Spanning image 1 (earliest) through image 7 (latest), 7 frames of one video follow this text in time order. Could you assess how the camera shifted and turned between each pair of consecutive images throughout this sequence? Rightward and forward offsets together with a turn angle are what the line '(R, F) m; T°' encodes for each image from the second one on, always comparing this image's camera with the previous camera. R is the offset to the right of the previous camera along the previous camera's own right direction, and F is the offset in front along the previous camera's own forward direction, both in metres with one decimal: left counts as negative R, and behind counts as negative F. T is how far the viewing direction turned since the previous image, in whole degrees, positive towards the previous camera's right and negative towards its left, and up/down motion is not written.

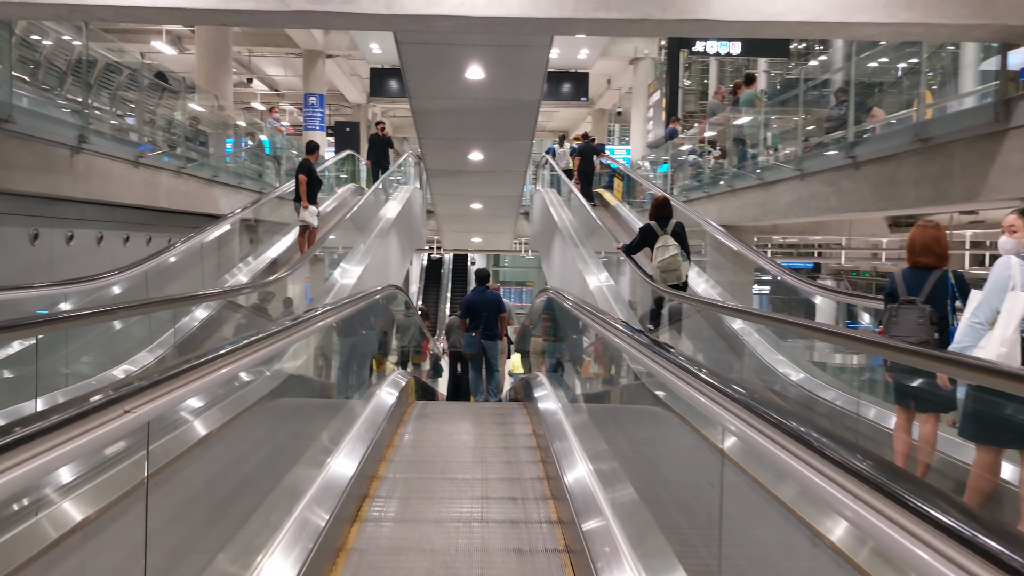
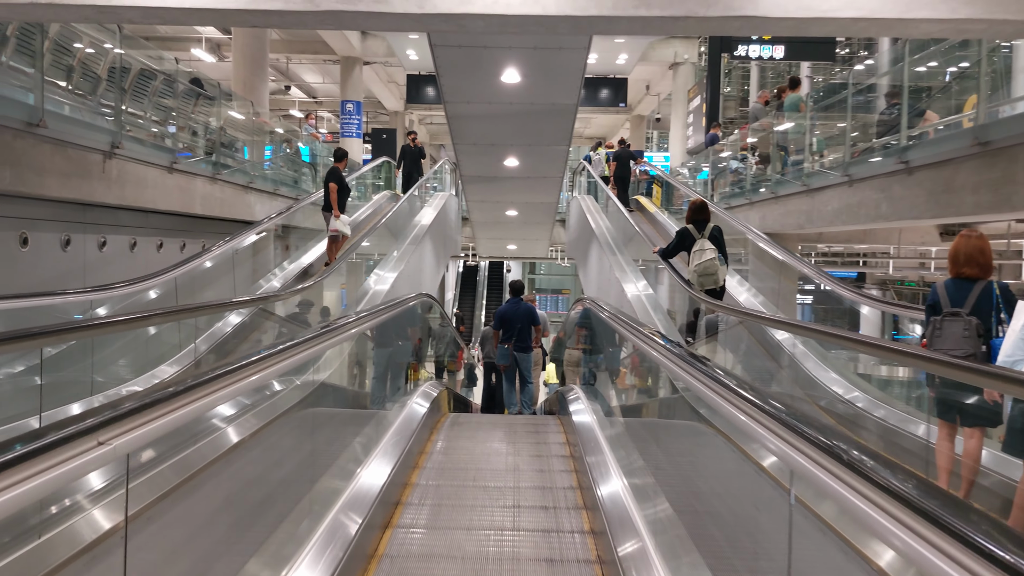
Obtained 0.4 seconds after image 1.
(0.0, +0.1) m; -2°
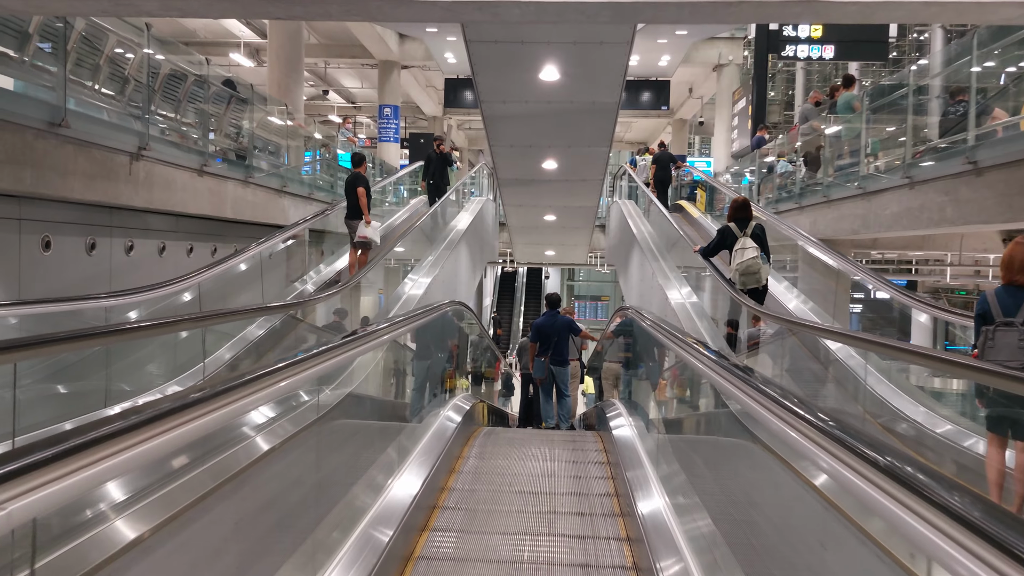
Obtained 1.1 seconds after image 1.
(0.0, +0.2) m; -3°
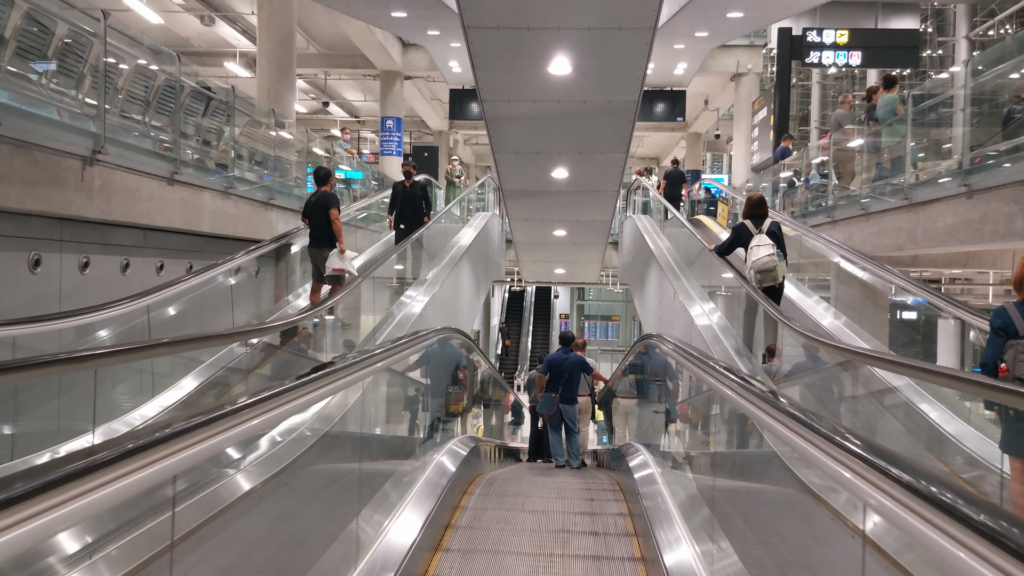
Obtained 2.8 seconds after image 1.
(0.0, +0.5) m; -1°
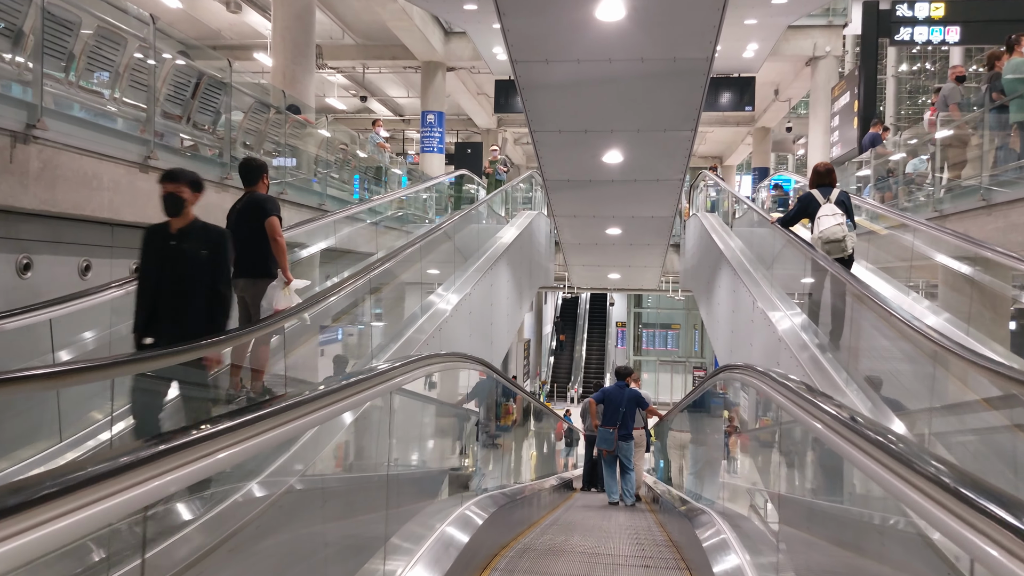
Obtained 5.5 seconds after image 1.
(+0.1, +0.9) m; -4°
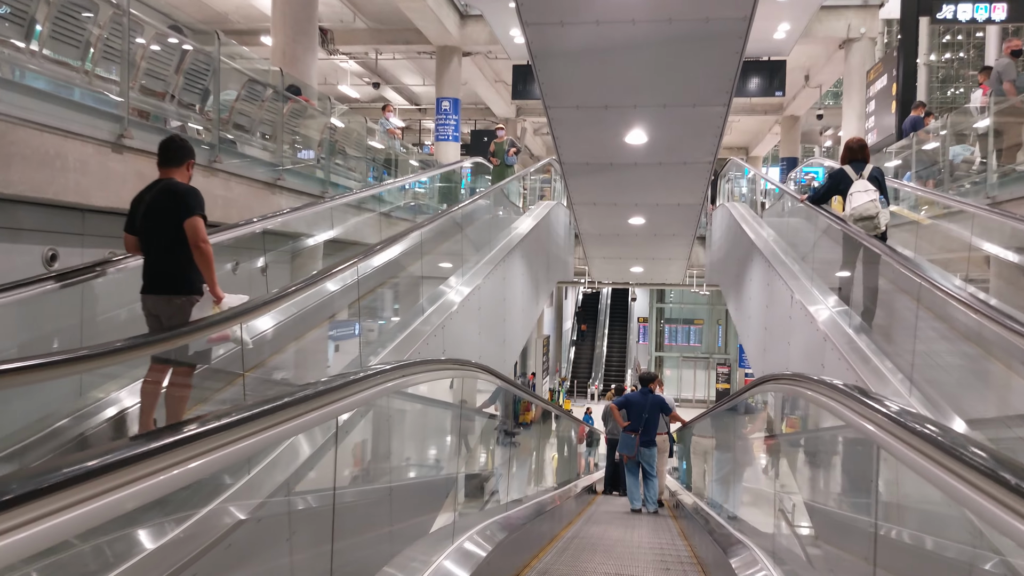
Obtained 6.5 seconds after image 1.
(0.0, +0.4) m; -1°
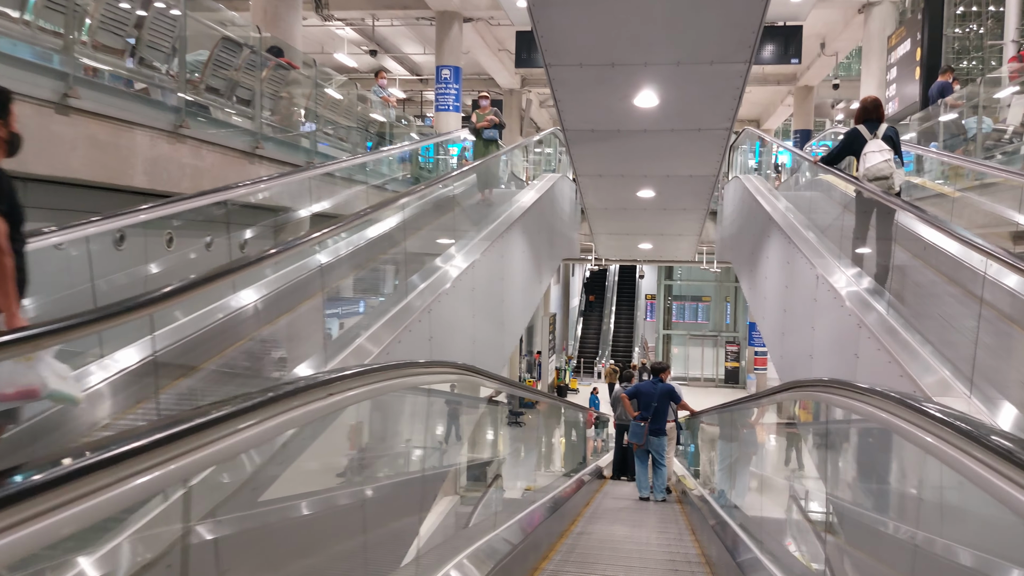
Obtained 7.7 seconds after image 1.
(0.0, +0.4) m; 0°
